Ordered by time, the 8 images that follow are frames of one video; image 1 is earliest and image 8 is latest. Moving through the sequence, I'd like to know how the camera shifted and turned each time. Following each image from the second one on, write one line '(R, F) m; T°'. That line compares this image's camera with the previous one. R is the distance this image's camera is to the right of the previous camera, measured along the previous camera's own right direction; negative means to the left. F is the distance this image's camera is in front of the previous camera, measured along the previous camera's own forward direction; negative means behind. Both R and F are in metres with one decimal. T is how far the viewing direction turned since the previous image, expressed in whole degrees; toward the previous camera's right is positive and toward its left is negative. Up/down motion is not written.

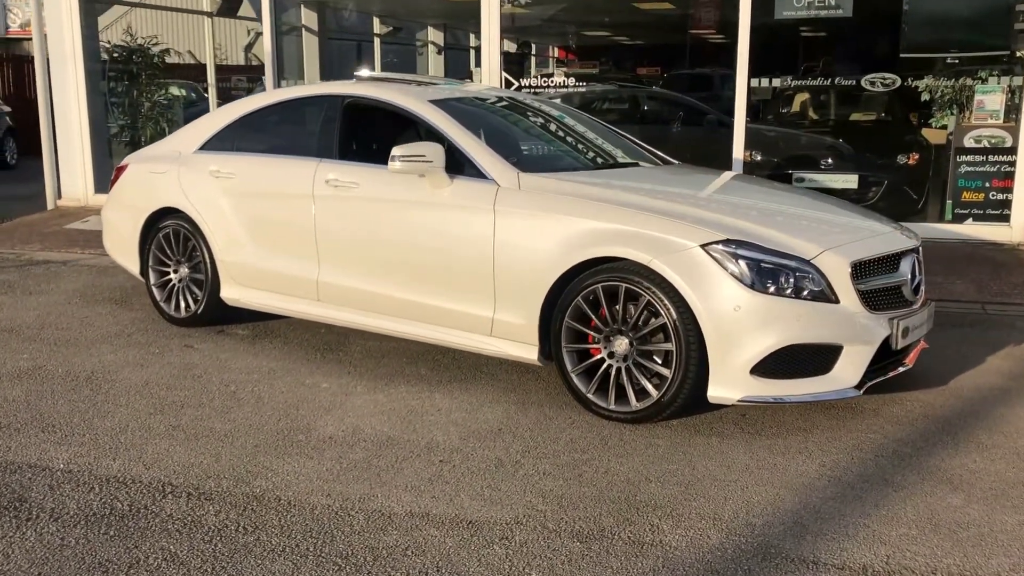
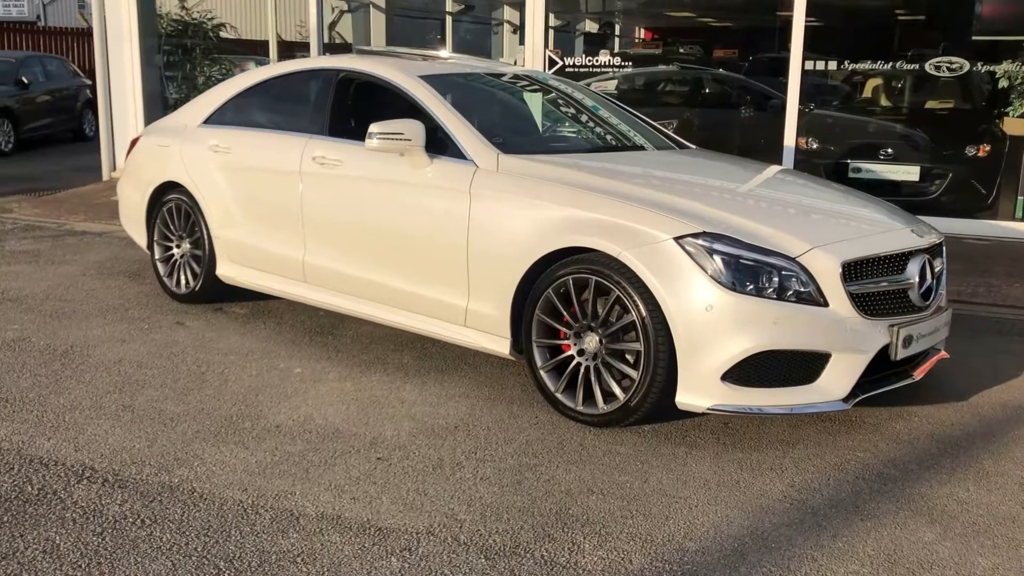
(+0.5, +0.3) m; -5°
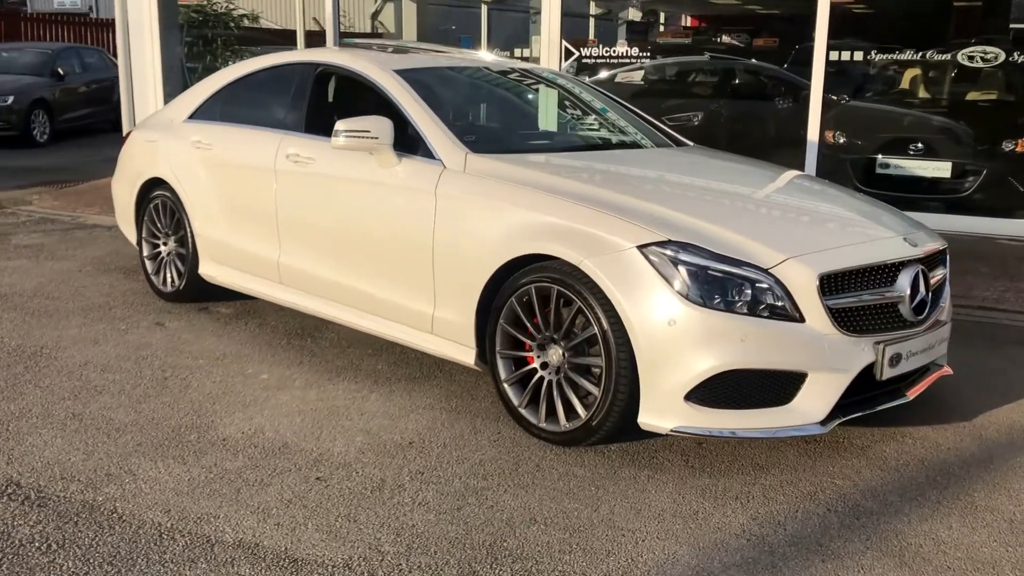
(+0.4, +0.3) m; -3°
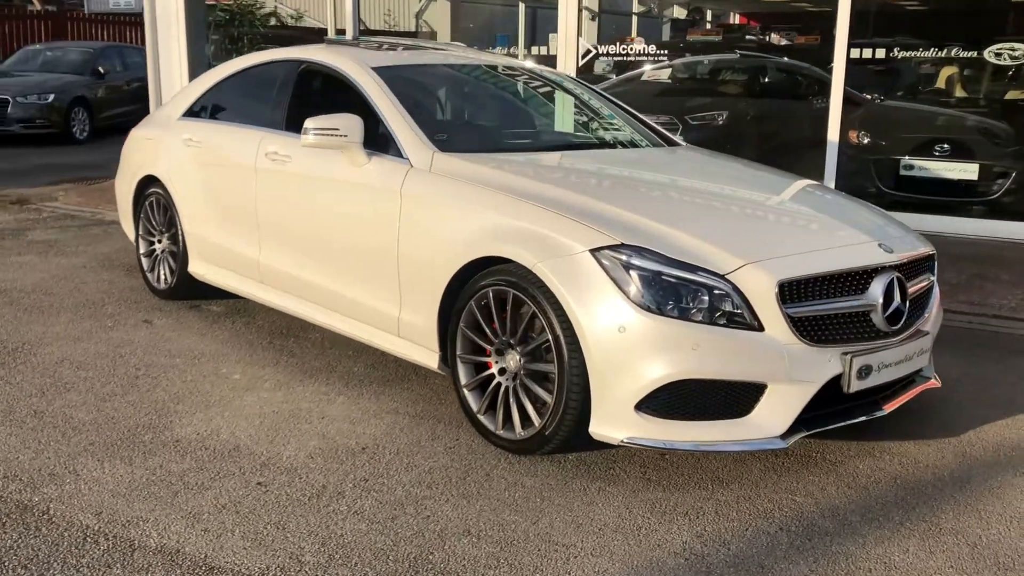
(+0.4, +0.1) m; -3°
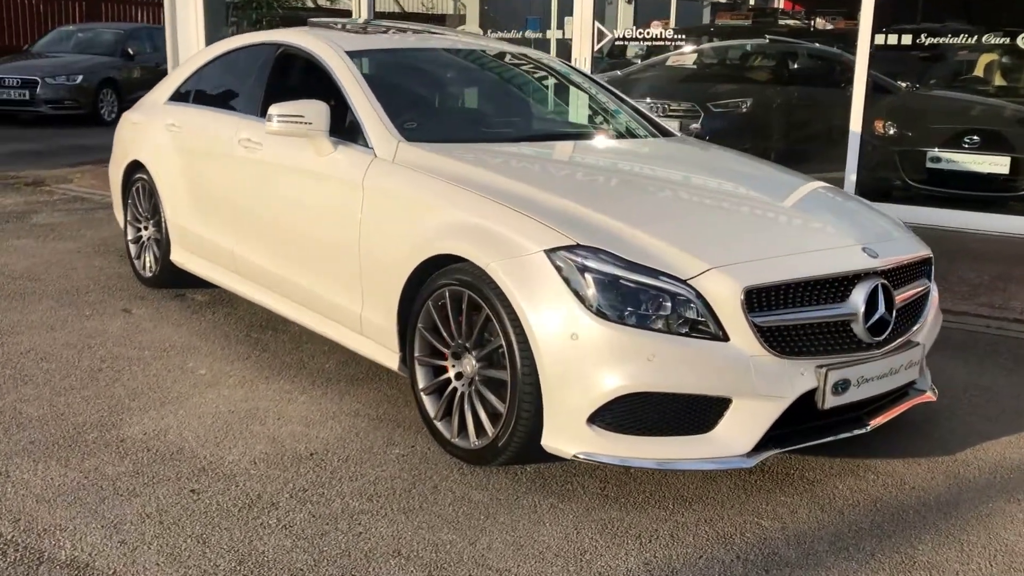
(+0.3, +0.2) m; -3°
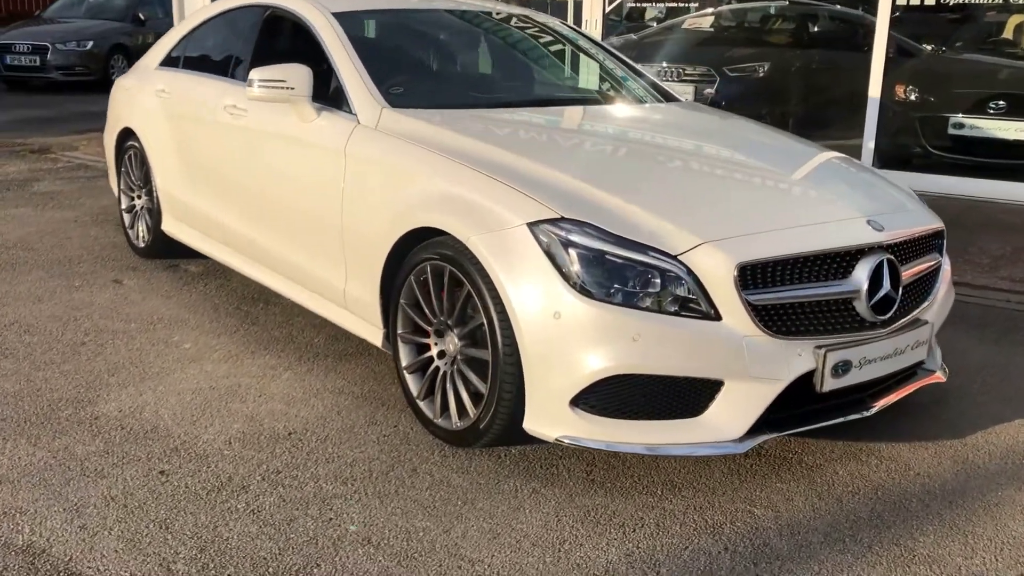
(+0.1, +0.2) m; -1°
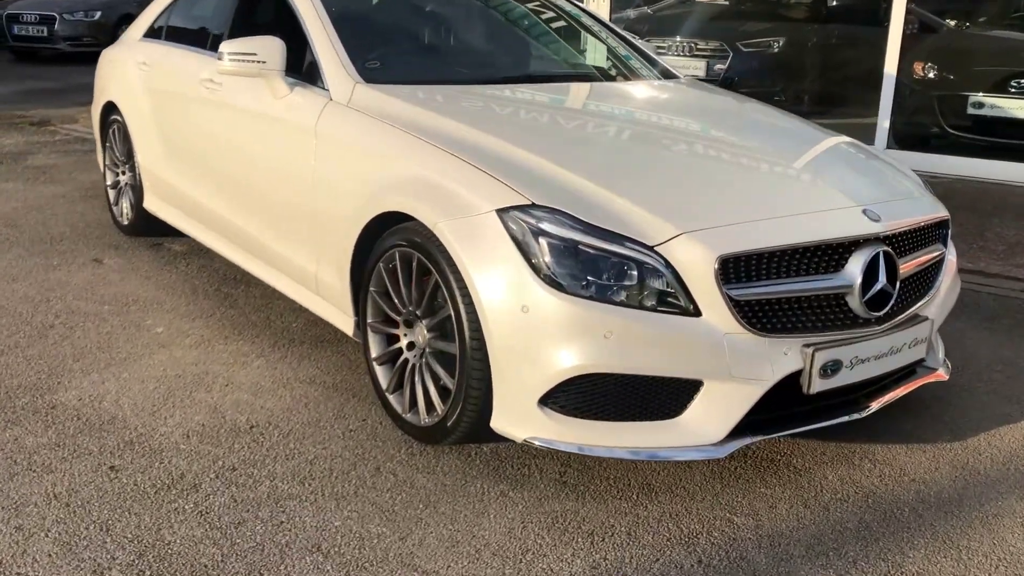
(+0.2, +0.2) m; -1°
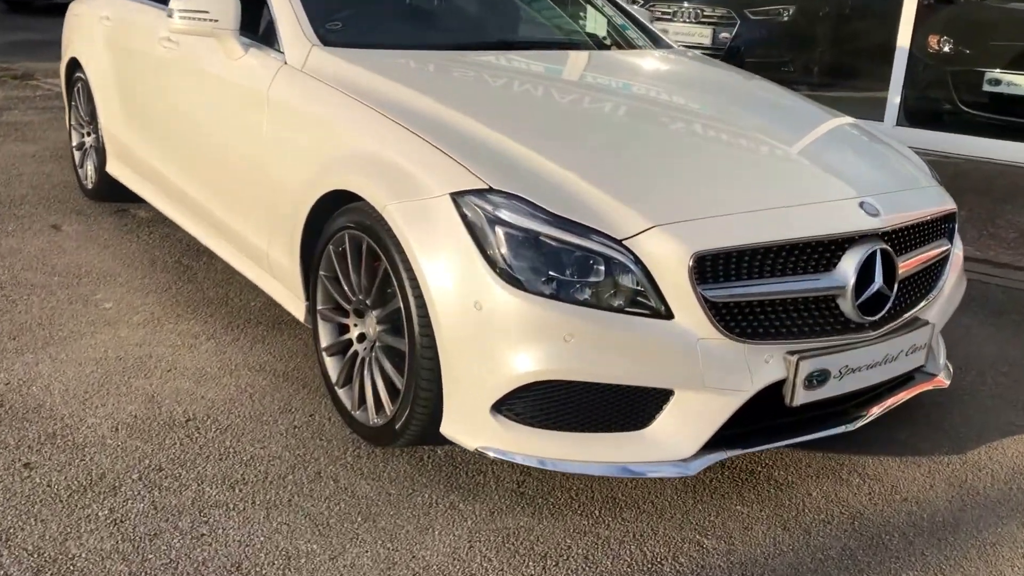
(+0.1, +0.3) m; 0°
